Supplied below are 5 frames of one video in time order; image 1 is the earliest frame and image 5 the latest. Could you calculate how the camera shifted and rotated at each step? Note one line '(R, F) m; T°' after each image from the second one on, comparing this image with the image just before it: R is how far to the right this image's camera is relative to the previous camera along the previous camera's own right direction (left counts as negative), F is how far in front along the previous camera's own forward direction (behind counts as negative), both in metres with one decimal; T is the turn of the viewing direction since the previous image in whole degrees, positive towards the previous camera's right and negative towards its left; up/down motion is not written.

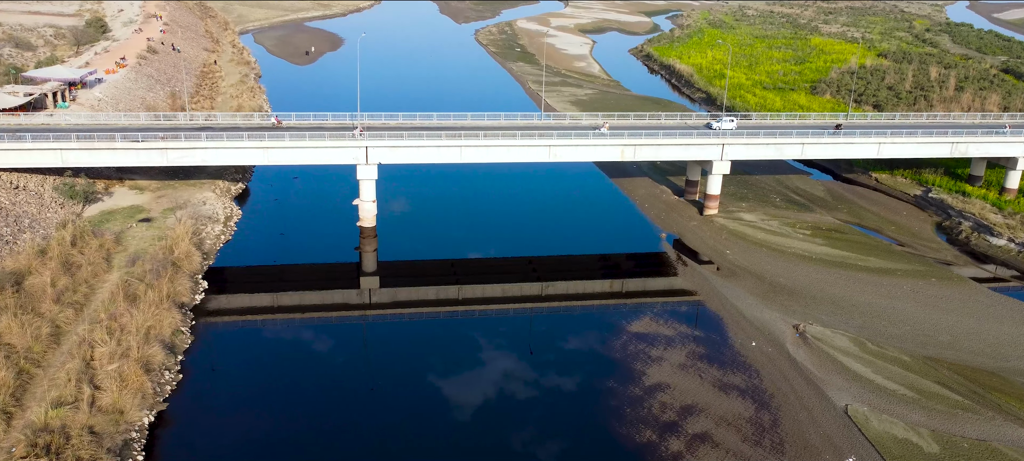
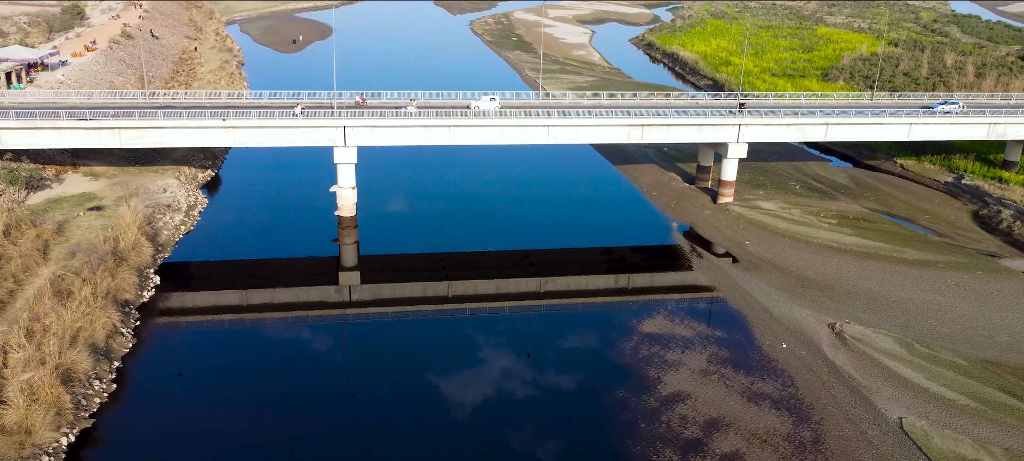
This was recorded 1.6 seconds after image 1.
(+0.1, +4.0) m; 0°
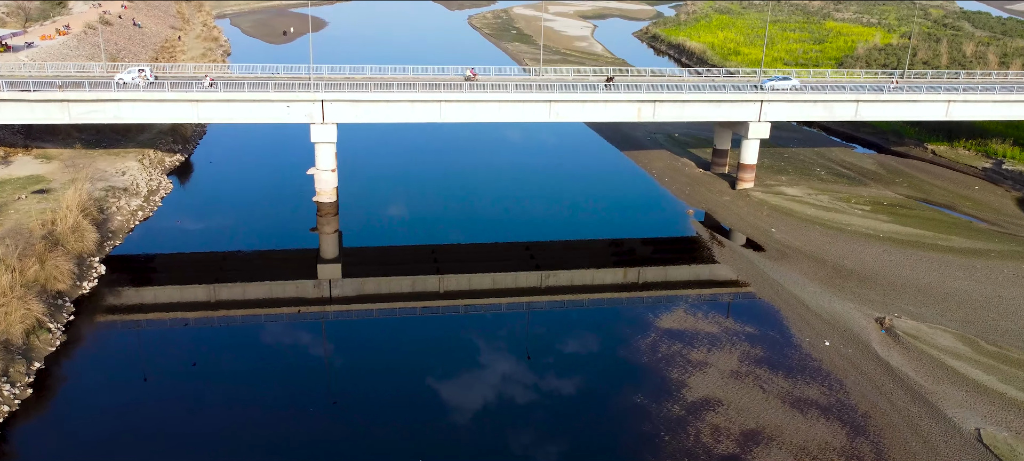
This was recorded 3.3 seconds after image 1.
(+0.1, +3.7) m; 0°
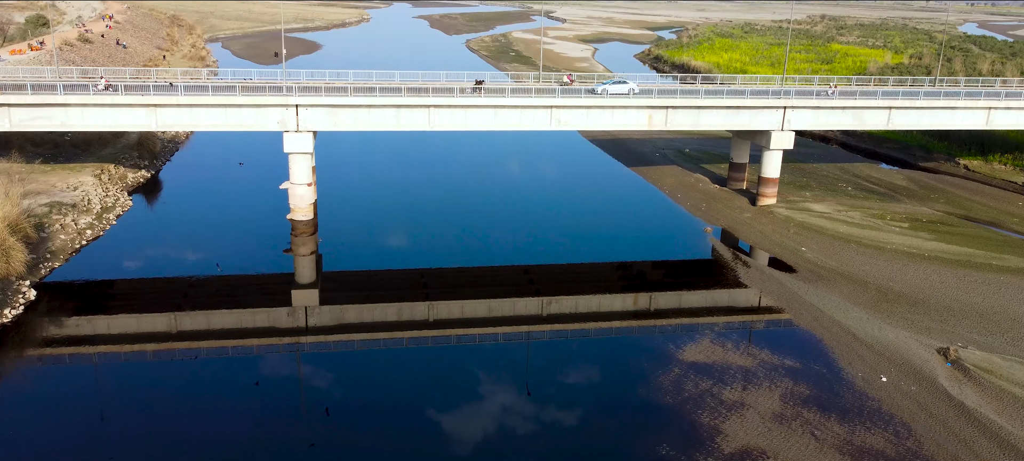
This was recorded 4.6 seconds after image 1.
(+0.1, +3.5) m; 0°
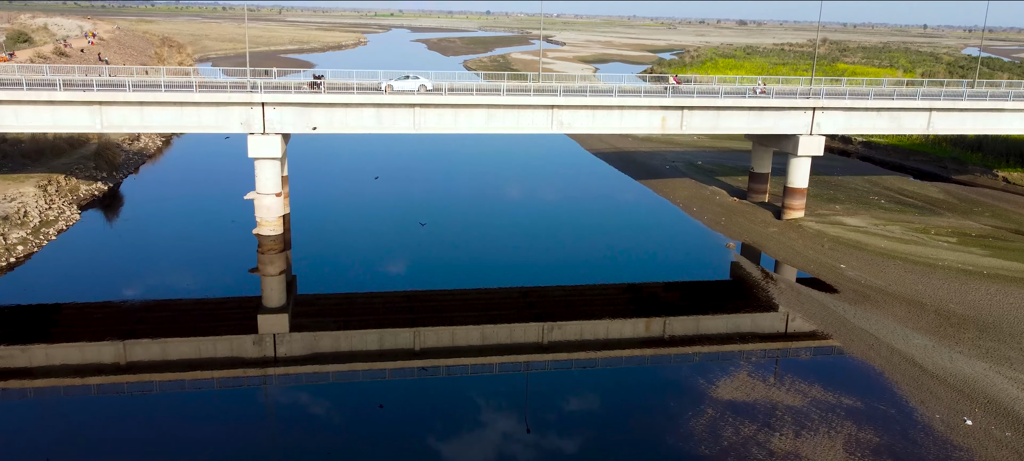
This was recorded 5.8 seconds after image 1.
(+0.1, +3.5) m; 0°
